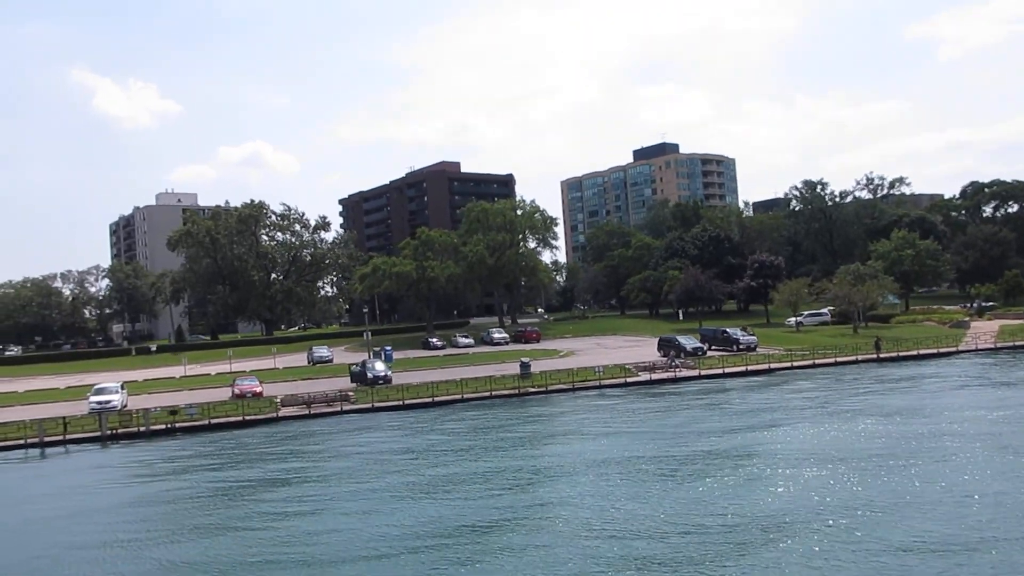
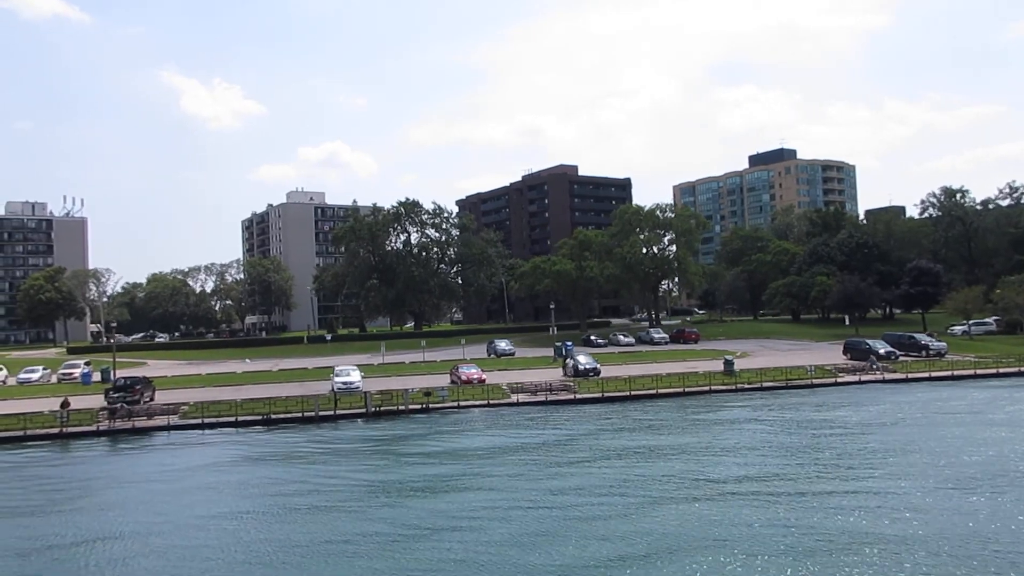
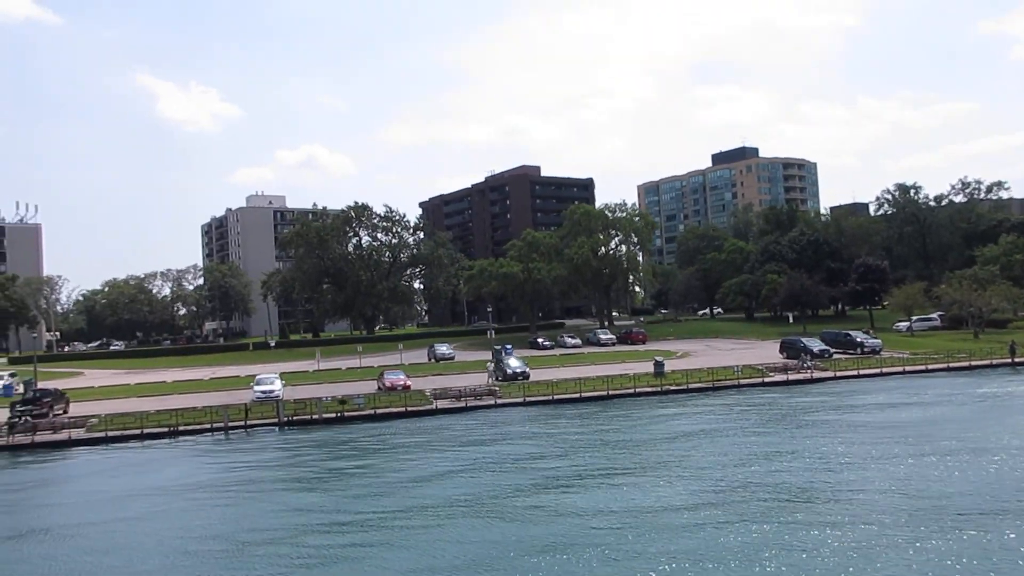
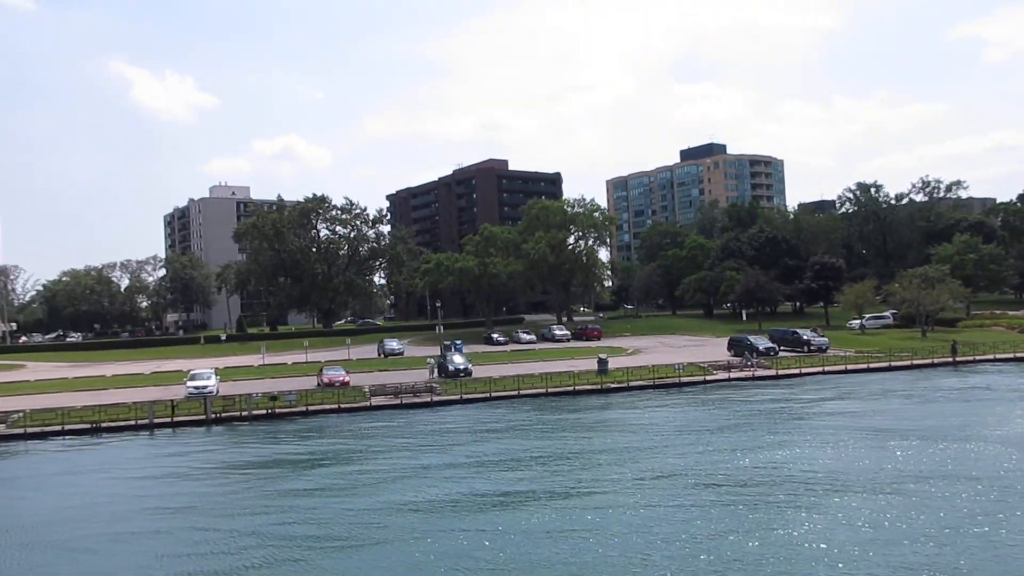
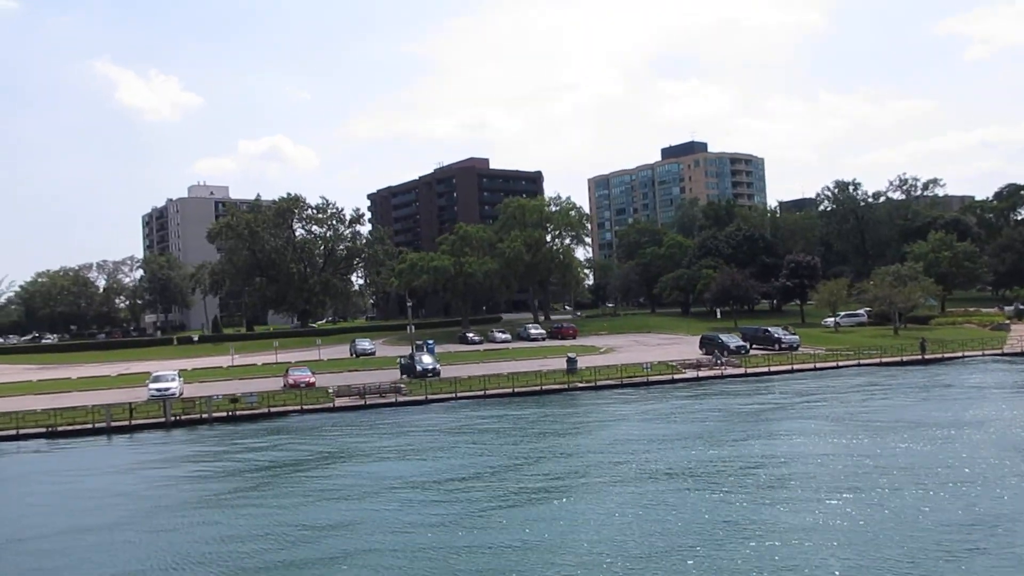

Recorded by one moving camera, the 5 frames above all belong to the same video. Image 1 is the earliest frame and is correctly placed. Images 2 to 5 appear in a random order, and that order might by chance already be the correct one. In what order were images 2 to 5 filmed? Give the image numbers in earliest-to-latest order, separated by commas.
5, 4, 3, 2
